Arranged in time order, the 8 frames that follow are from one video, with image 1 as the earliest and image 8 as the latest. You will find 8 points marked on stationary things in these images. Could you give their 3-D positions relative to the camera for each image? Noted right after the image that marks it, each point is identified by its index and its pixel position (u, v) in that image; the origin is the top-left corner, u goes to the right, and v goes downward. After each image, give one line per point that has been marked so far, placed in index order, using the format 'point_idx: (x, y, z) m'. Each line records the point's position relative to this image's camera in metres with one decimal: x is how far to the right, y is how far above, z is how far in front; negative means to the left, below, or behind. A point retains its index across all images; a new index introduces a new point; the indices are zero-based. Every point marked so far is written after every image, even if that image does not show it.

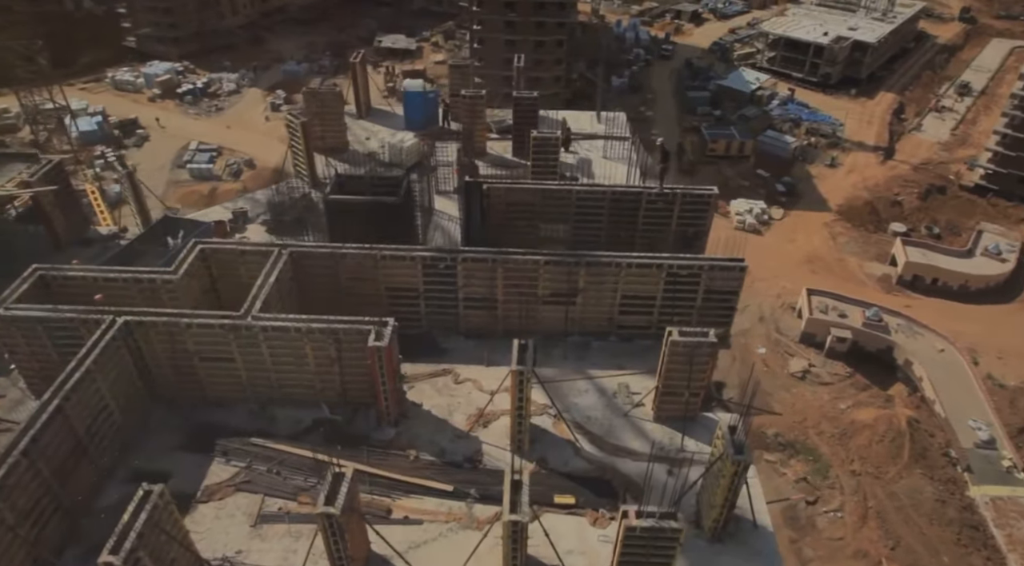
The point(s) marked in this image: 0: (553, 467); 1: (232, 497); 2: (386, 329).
0: (+1.1, -4.8, +17.8) m
1: (-7.0, -5.3, +17.1) m
2: (-3.2, -1.2, +17.7) m
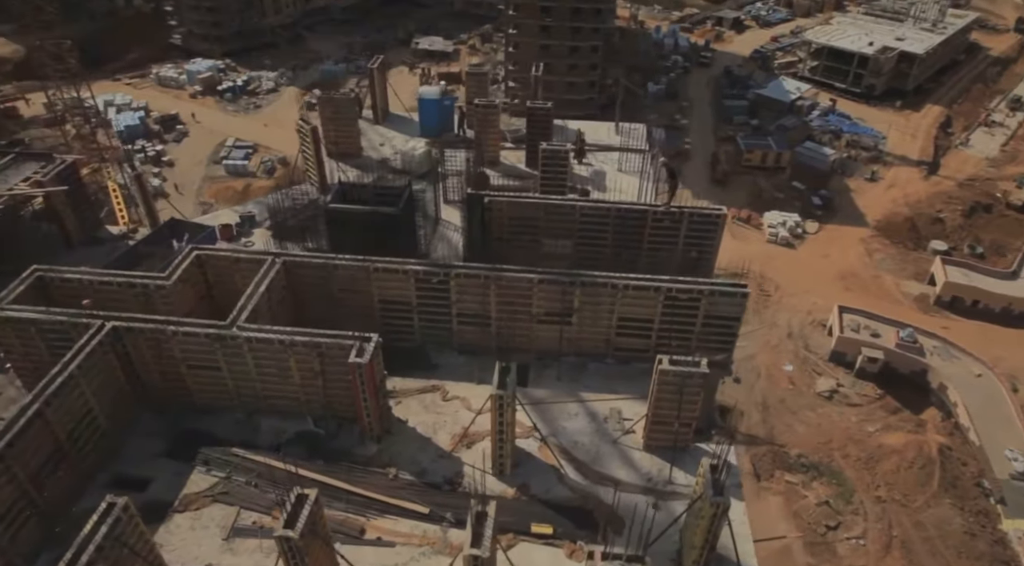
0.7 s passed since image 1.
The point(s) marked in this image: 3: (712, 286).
0: (+0.6, -5.3, +17.3) m
1: (-7.5, -5.5, +17.0) m
2: (-3.6, -1.6, +17.4) m
3: (+5.7, -0.1, +19.4) m
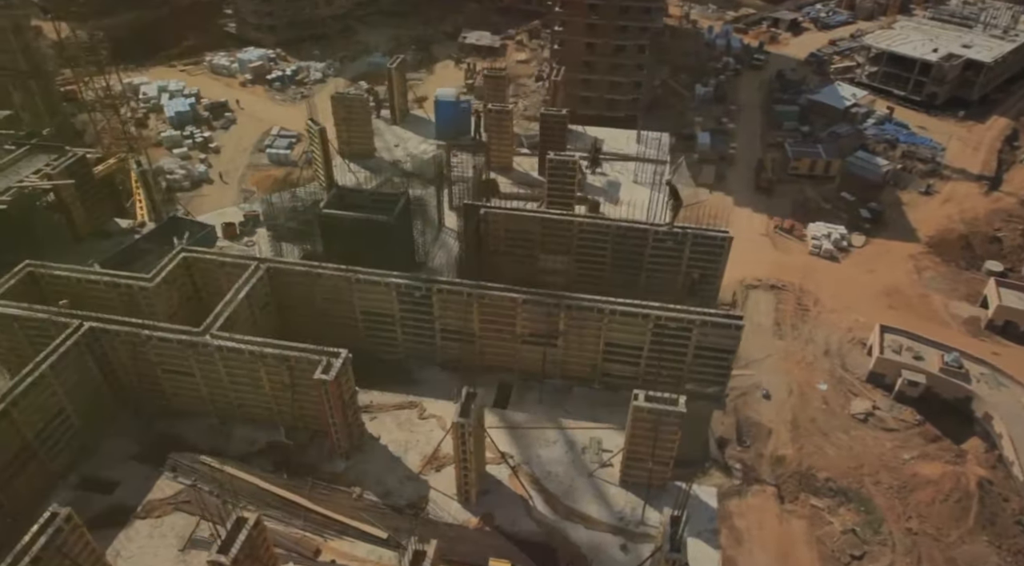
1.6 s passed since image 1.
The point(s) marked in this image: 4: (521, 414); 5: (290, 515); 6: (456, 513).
0: (-0.3, -5.9, +16.7) m
1: (-8.4, -5.7, +16.9) m
2: (-4.3, -1.9, +17.0) m
3: (+5.1, -0.9, +18.4) m
4: (+0.3, -3.7, +19.5) m
5: (-5.4, -5.7, +16.9) m
6: (-1.4, -5.7, +16.9) m
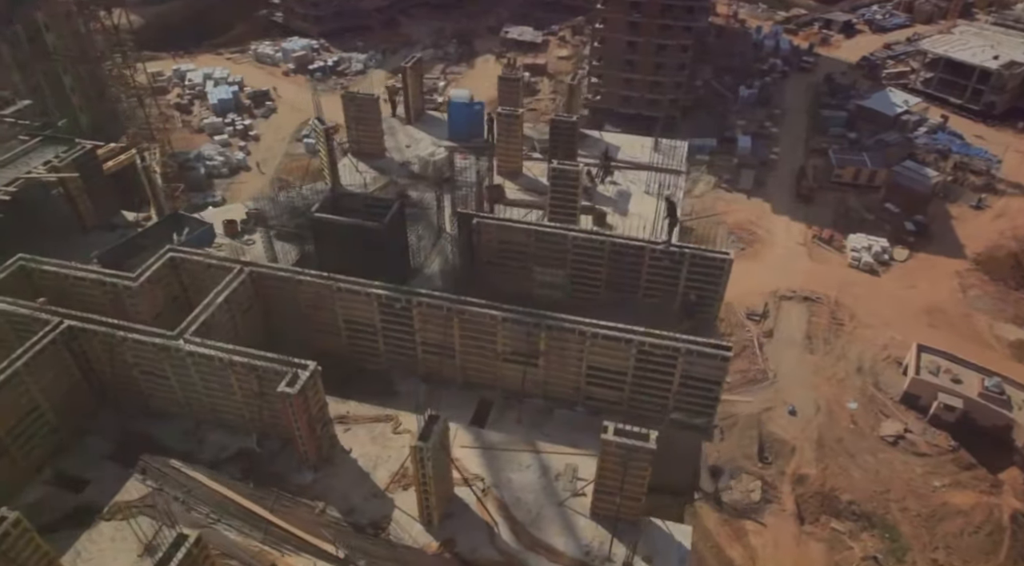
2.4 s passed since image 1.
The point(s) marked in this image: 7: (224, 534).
0: (-1.3, -6.3, +16.2) m
1: (-9.3, -5.8, +16.9) m
2: (-5.0, -2.2, +16.7) m
3: (+4.5, -1.6, +17.5) m
4: (-0.4, -4.2, +18.9) m
5: (-6.3, -5.9, +16.7) m
6: (-2.3, -6.1, +16.5) m
7: (-6.9, -6.0, +16.6) m
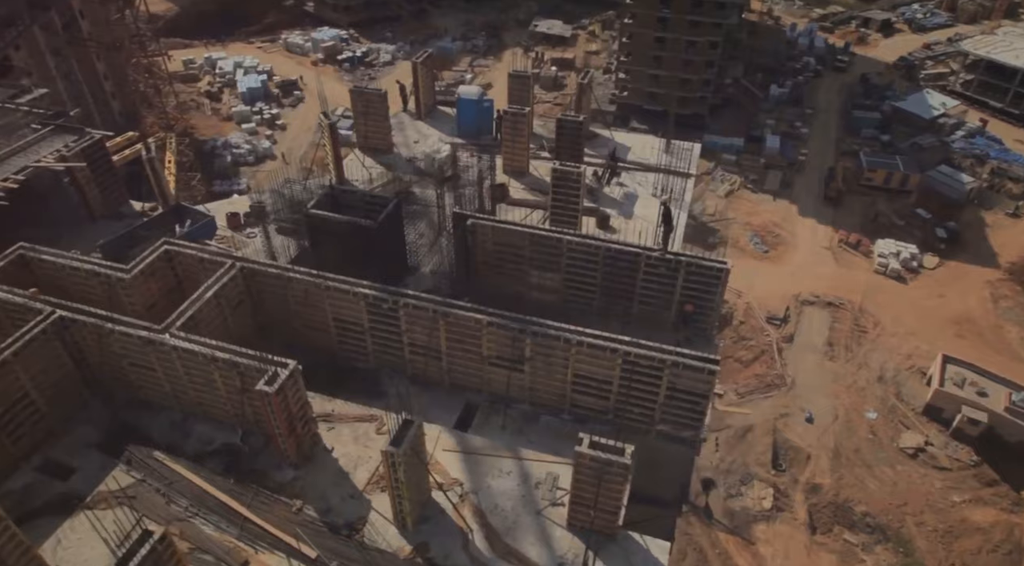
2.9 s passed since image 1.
0: (-1.9, -6.4, +16.1) m
1: (-9.9, -5.6, +17.1) m
2: (-5.5, -2.2, +16.6) m
3: (+4.1, -1.8, +17.1) m
4: (-0.9, -4.3, +18.7) m
5: (-6.9, -5.8, +16.8) m
6: (-2.9, -6.1, +16.4) m
7: (-7.5, -6.0, +16.7) m
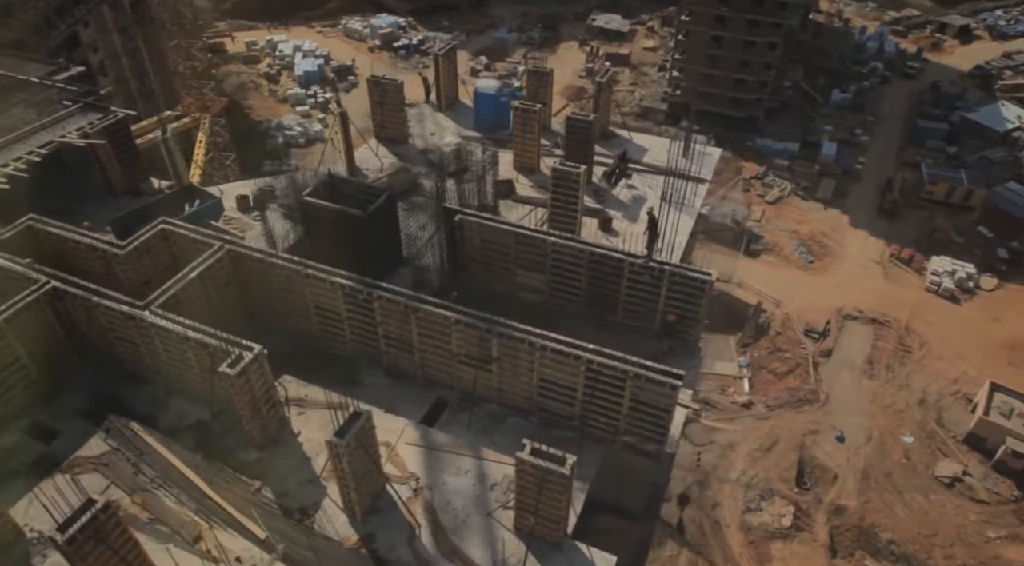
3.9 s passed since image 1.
0: (-3.2, -6.3, +16.2) m
1: (-11.0, -5.0, +17.8) m
2: (-6.5, -1.8, +17.0) m
3: (+3.1, -2.1, +16.8) m
4: (-1.9, -4.2, +18.8) m
5: (-8.1, -5.4, +17.3) m
6: (-4.2, -5.9, +16.6) m
7: (-8.7, -5.5, +17.3) m
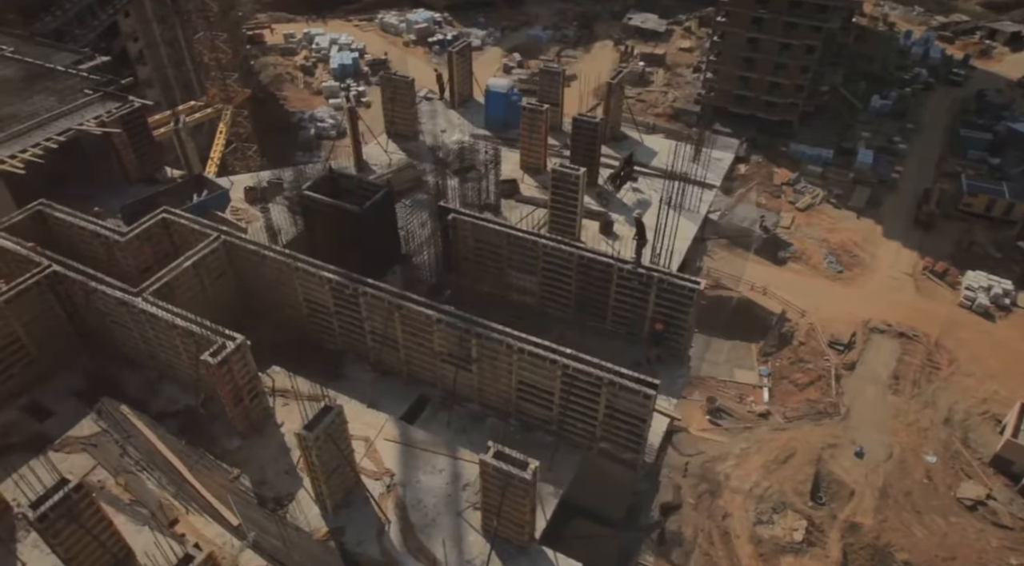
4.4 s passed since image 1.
0: (-4.0, -6.2, +16.4) m
1: (-11.7, -4.6, +18.4) m
2: (-7.1, -1.6, +17.4) m
3: (+2.5, -2.3, +16.6) m
4: (-2.5, -4.1, +18.9) m
5: (-8.8, -5.1, +17.7) m
6: (-4.9, -5.8, +16.9) m
7: (-9.4, -5.2, +17.7) m
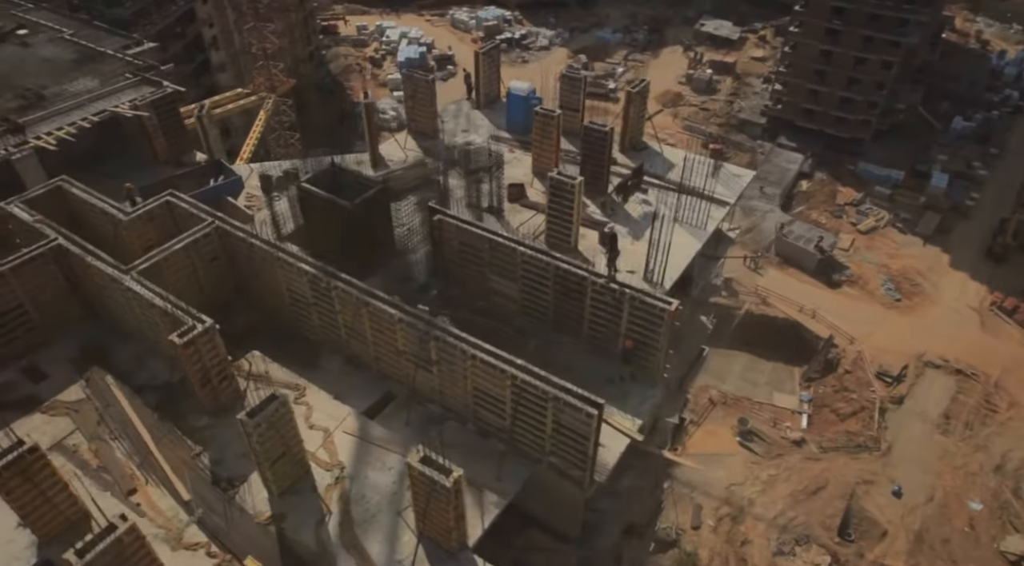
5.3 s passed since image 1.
0: (-5.6, -6.0, +16.8) m
1: (-12.9, -3.8, +19.5) m
2: (-8.2, -1.2, +18.1) m
3: (+1.1, -2.6, +16.4) m
4: (-3.7, -4.1, +19.1) m
5: (-10.2, -4.6, +18.6) m
6: (-6.4, -5.5, +17.4) m
7: (-10.8, -4.6, +18.7) m
